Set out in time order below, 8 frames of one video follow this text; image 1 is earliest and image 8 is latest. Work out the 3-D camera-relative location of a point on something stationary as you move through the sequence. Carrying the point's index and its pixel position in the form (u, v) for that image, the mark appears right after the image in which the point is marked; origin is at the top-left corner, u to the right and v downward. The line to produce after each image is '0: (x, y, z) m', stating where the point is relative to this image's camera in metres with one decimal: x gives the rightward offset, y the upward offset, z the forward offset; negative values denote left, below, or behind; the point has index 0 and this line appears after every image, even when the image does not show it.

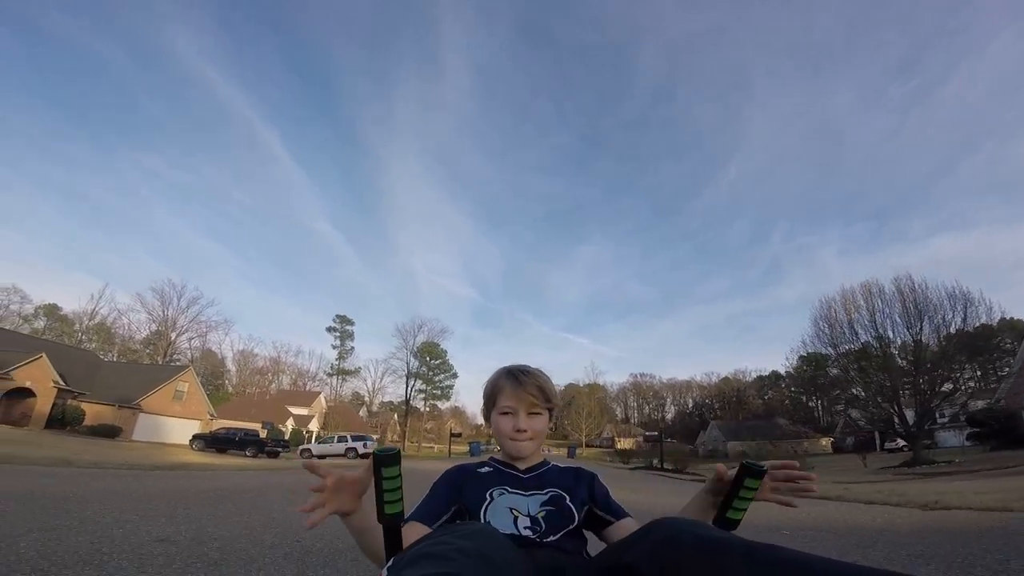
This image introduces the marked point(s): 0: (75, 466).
0: (-8.4, -3.3, +10.8) m
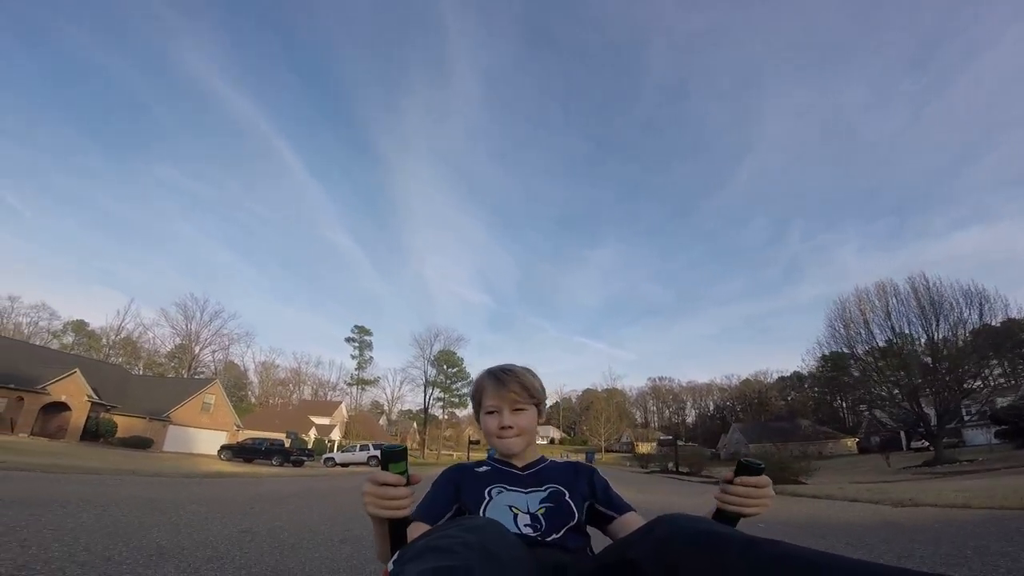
0: (-8.0, -3.6, +11.2) m
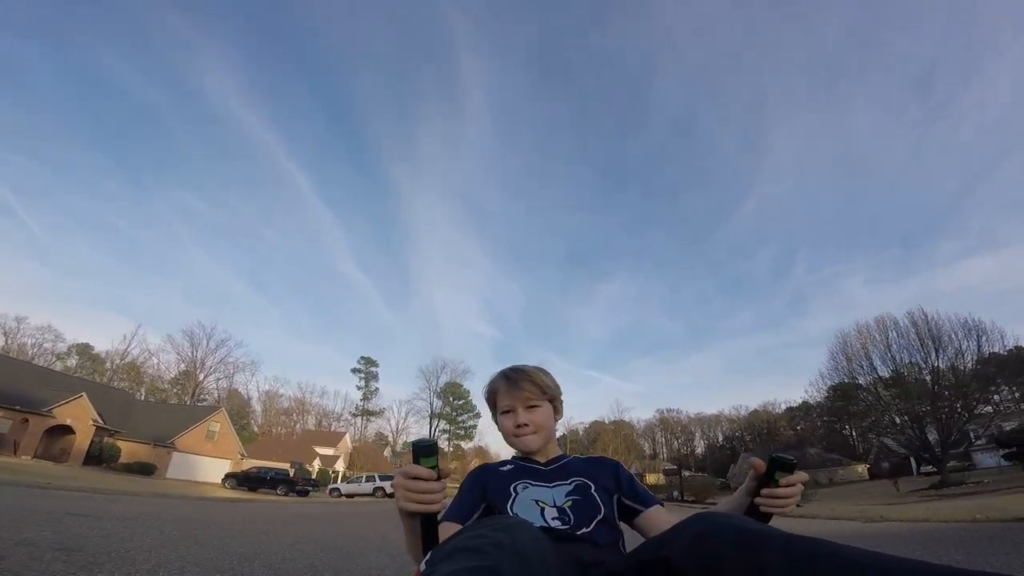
0: (-7.8, -4.0, +11.0) m
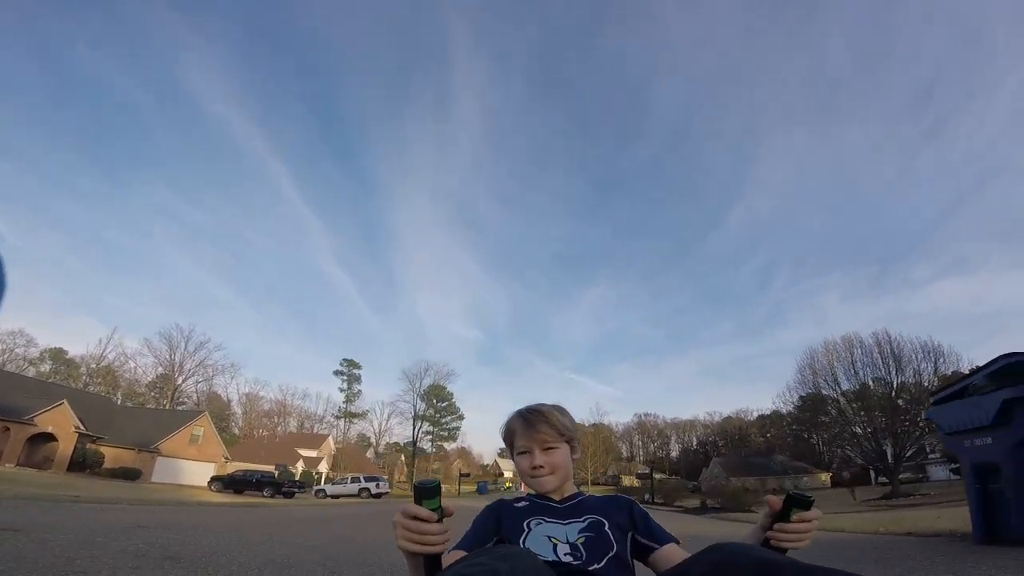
0: (-8.1, -4.1, +10.9) m
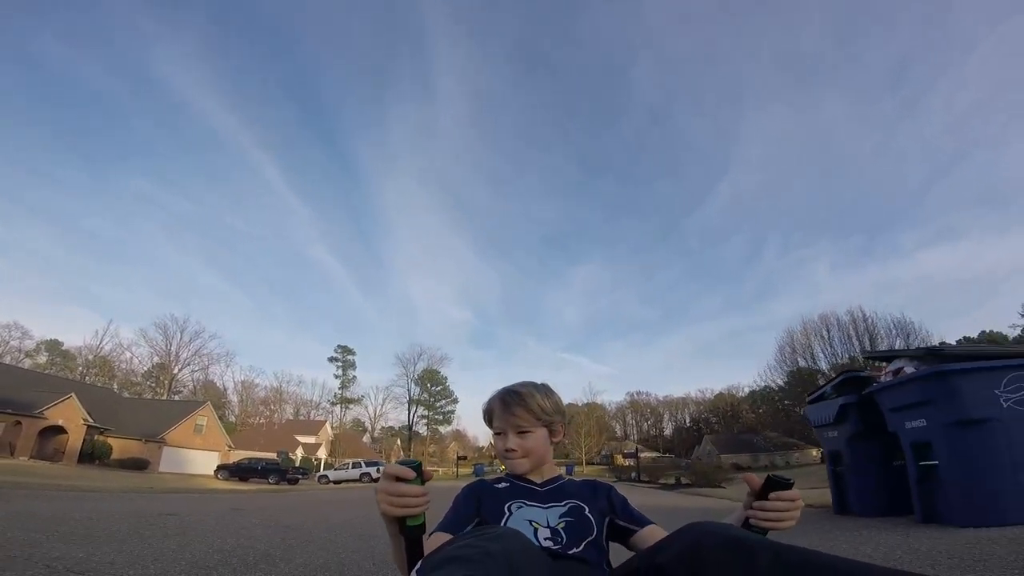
0: (-8.1, -4.1, +11.3) m
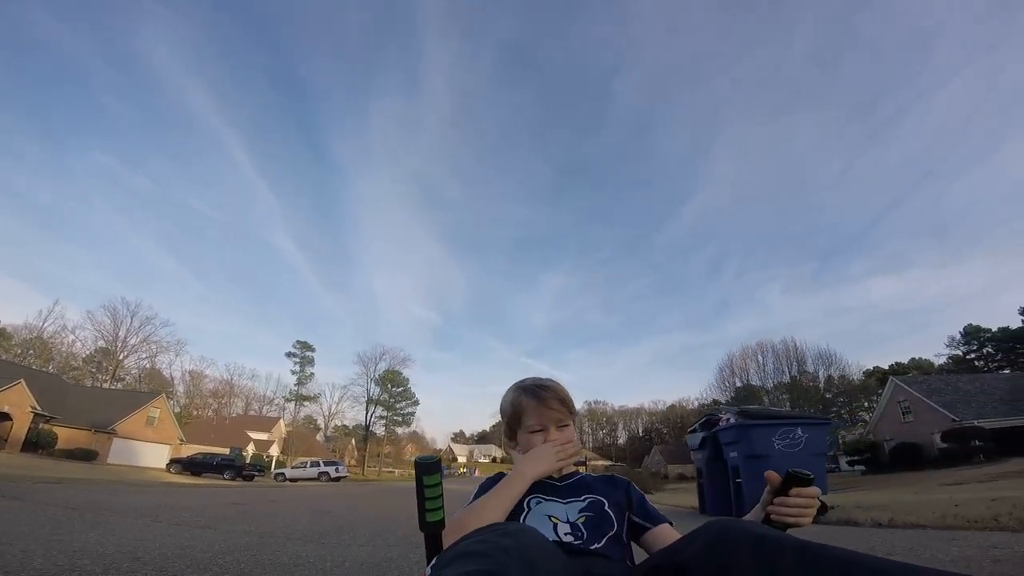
0: (-8.7, -3.7, +10.8) m
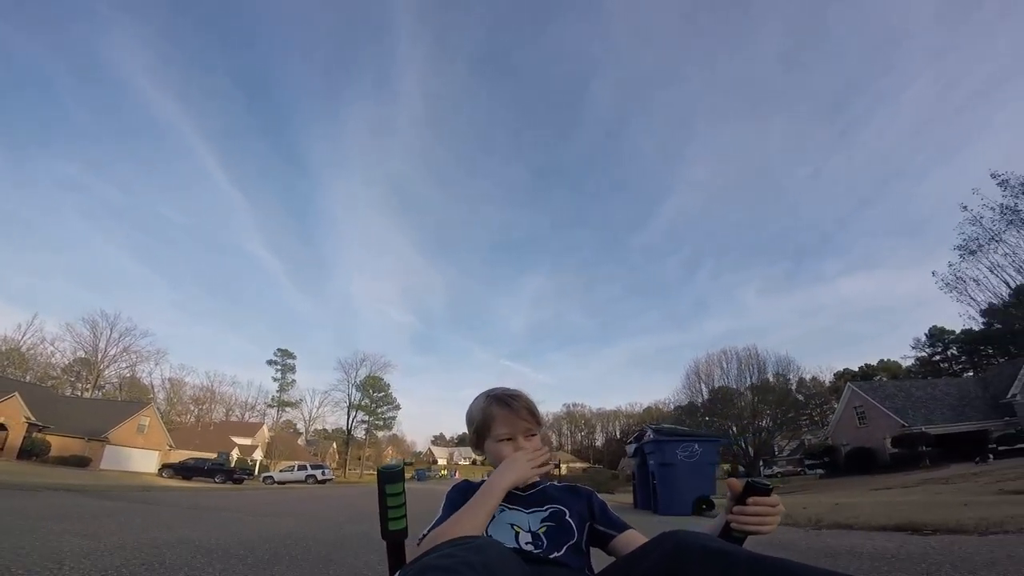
0: (-9.0, -4.0, +11.1) m
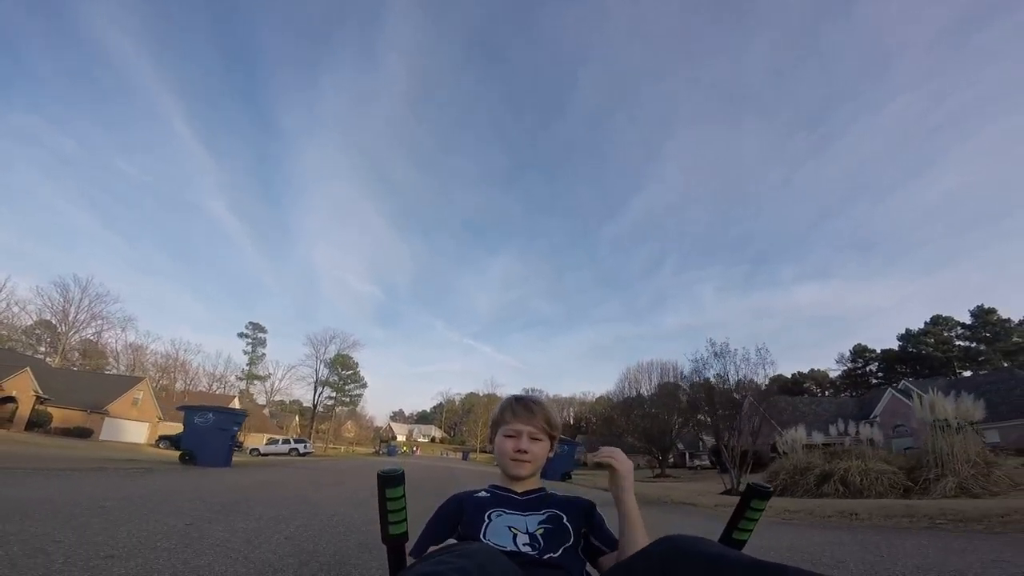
0: (-9.4, -3.6, +12.0) m
